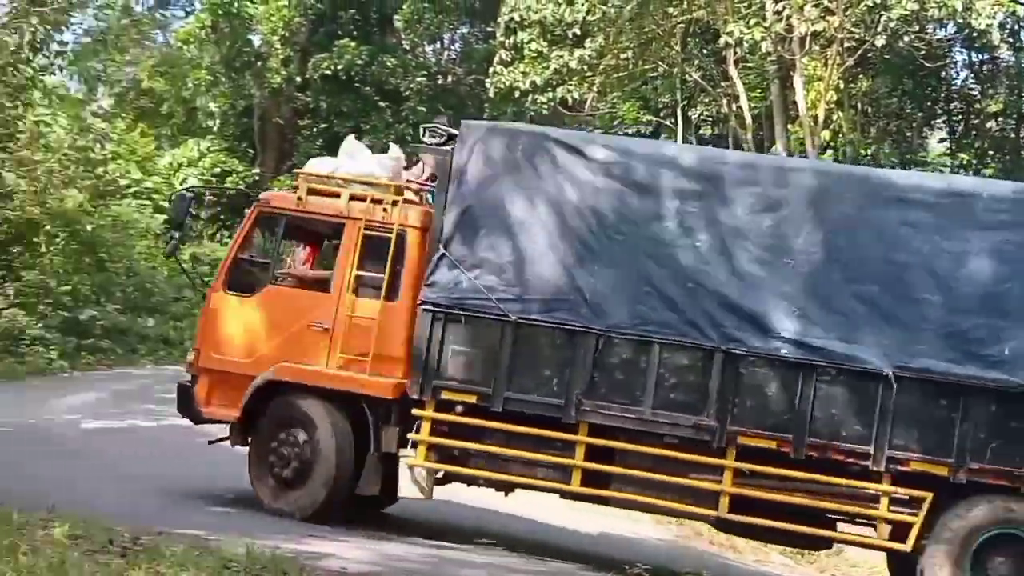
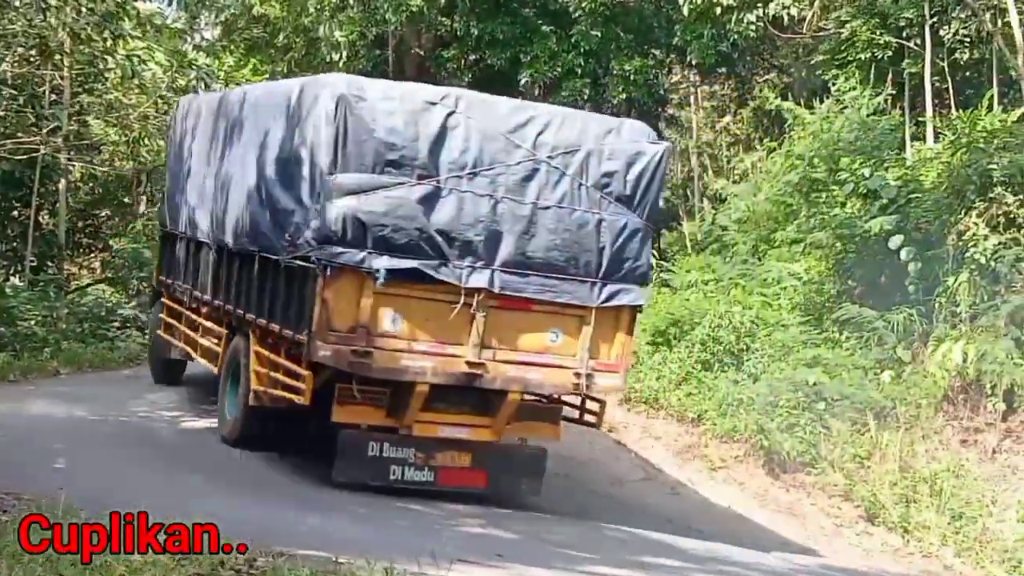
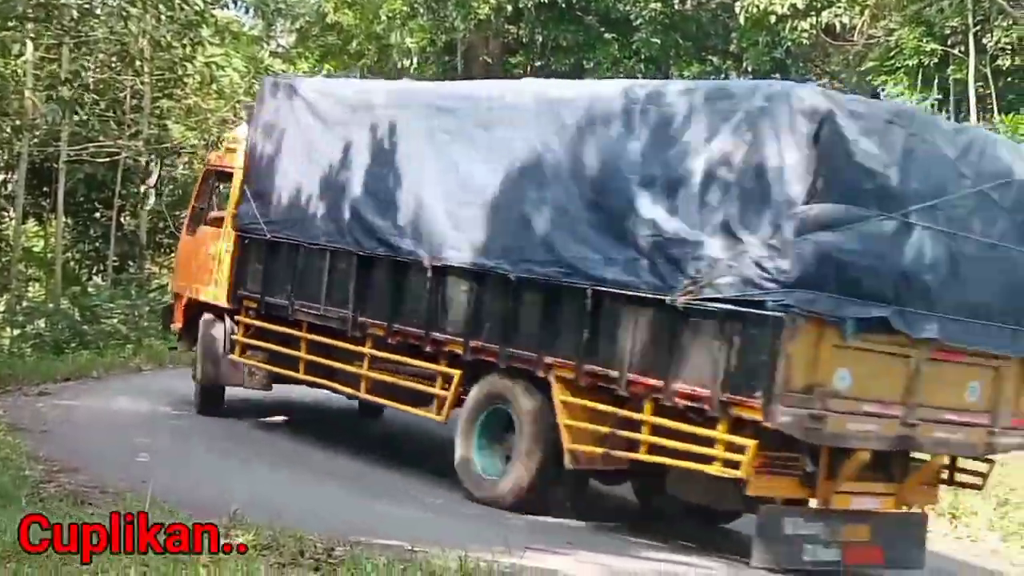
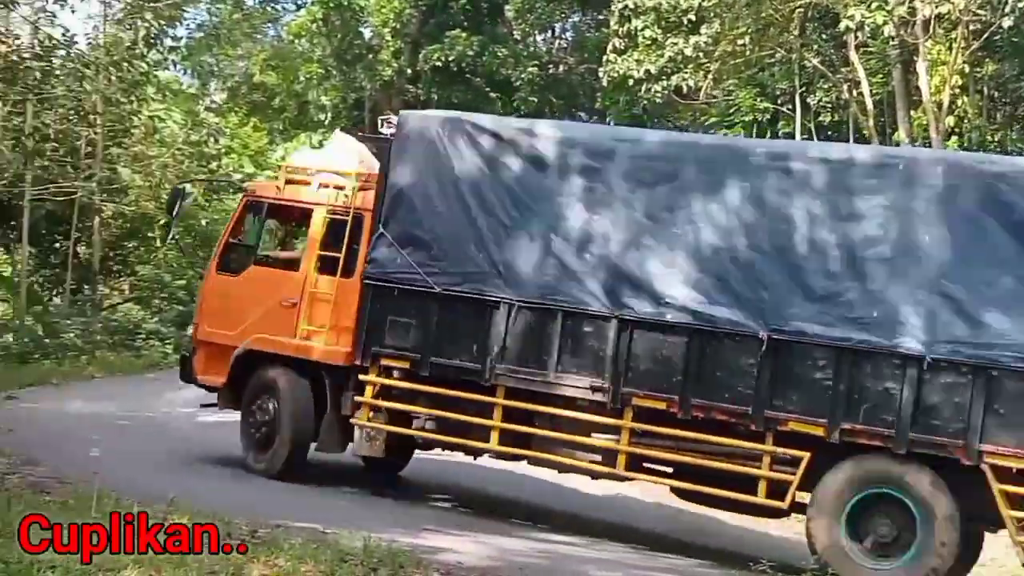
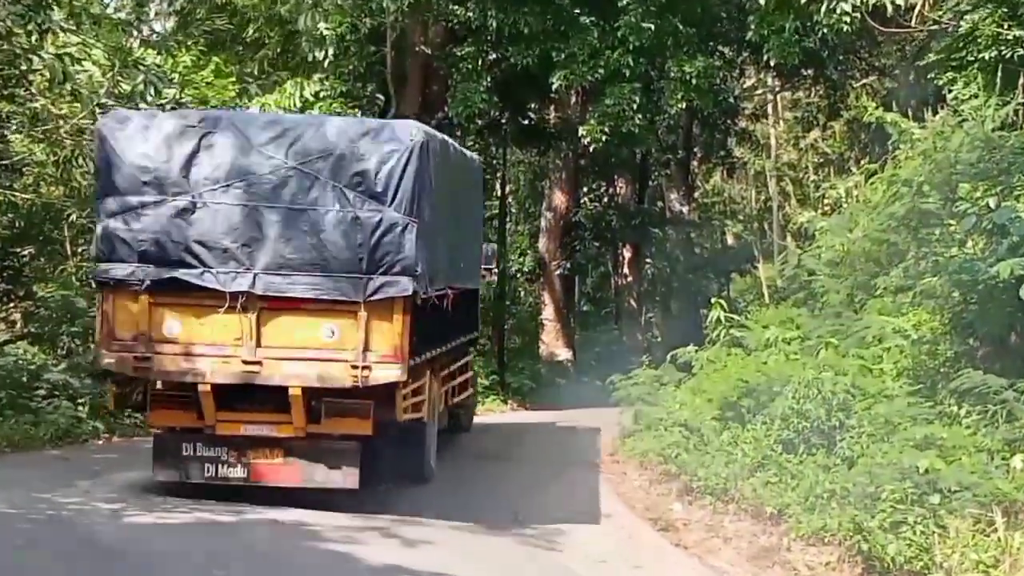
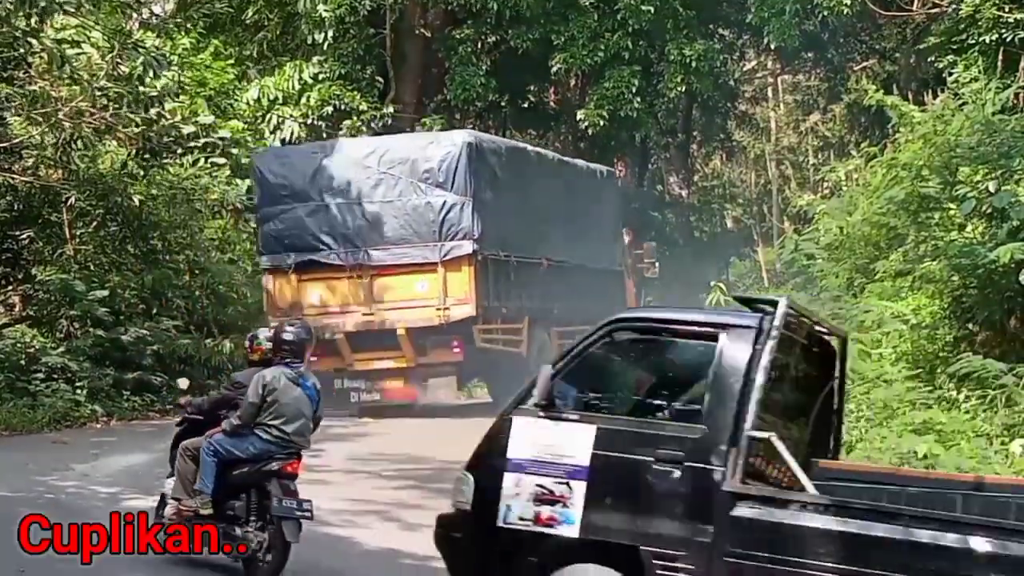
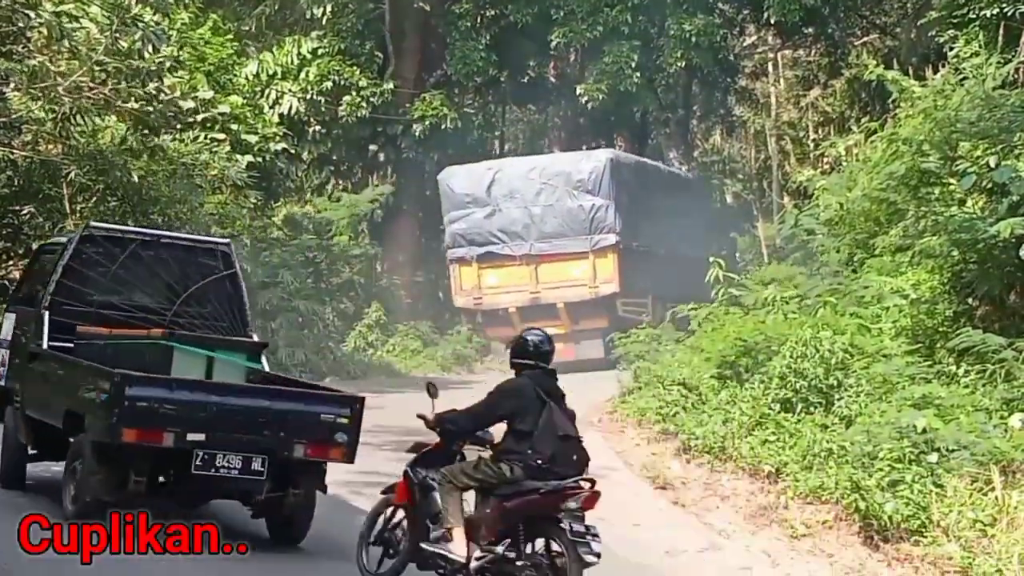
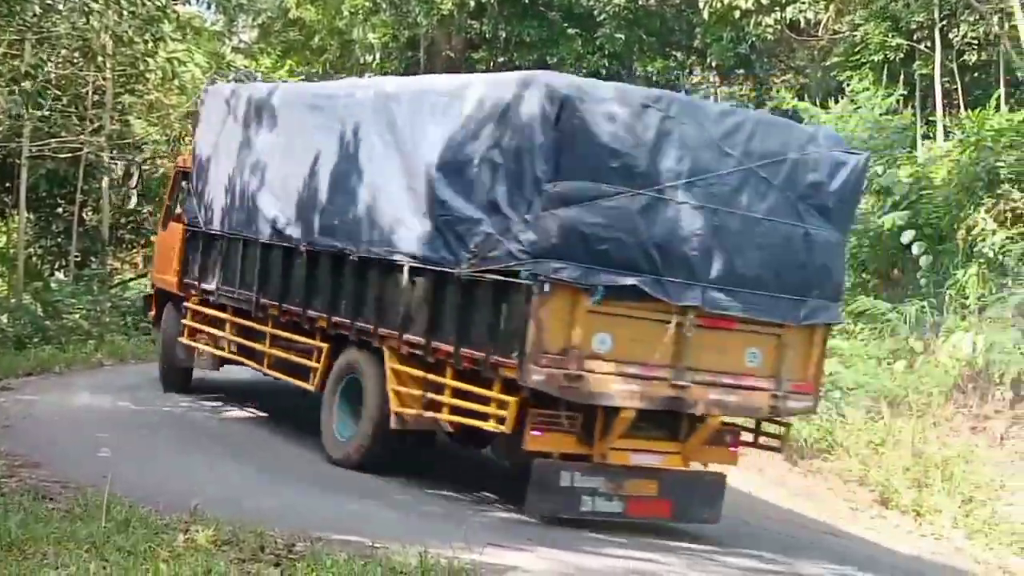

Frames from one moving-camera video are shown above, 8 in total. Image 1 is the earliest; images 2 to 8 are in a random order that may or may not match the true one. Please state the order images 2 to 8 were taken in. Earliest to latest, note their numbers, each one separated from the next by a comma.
4, 3, 8, 2, 5, 6, 7
